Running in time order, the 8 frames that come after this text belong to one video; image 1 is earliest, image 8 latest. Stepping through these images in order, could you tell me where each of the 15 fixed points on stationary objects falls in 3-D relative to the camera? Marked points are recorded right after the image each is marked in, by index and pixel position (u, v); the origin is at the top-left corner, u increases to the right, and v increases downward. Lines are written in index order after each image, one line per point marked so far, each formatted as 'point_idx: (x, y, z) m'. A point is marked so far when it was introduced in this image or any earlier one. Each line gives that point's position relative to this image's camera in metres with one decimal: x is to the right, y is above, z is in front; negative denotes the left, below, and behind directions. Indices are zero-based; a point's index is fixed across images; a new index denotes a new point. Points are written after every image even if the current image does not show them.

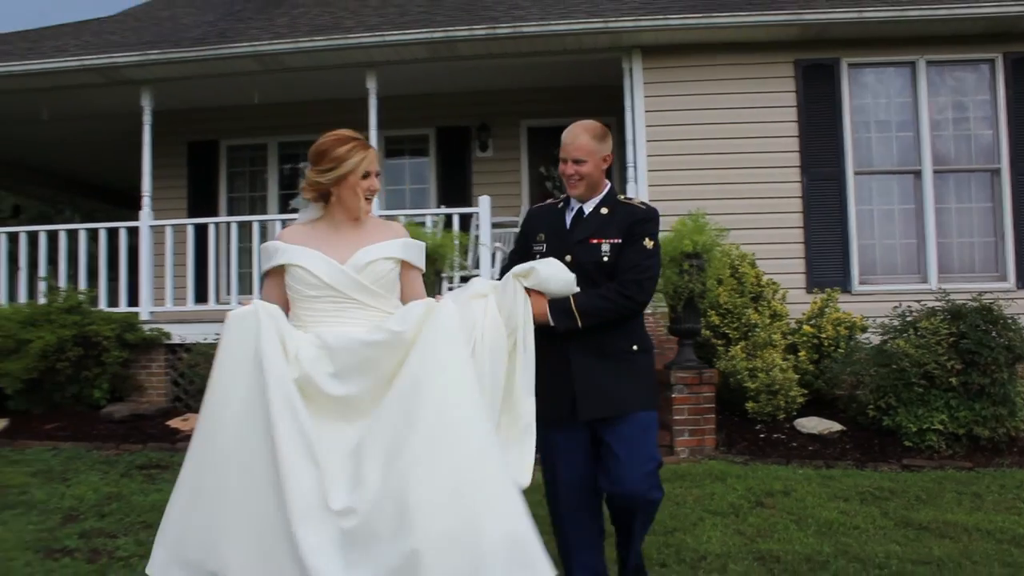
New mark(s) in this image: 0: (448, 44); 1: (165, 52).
0: (-0.5, +1.8, +7.5) m
1: (-2.6, +1.7, +7.7) m
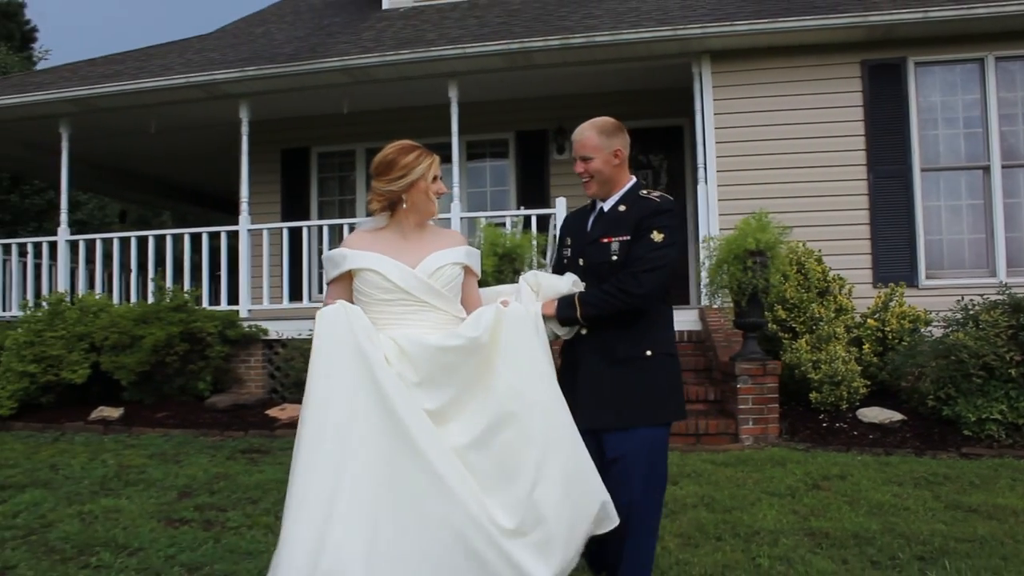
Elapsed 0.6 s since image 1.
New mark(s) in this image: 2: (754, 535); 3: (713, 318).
0: (+0.1, +1.8, +7.9) m
1: (-2.0, +1.7, +8.2) m
2: (+1.0, -1.0, +4.3) m
3: (+1.4, -0.2, +7.2) m
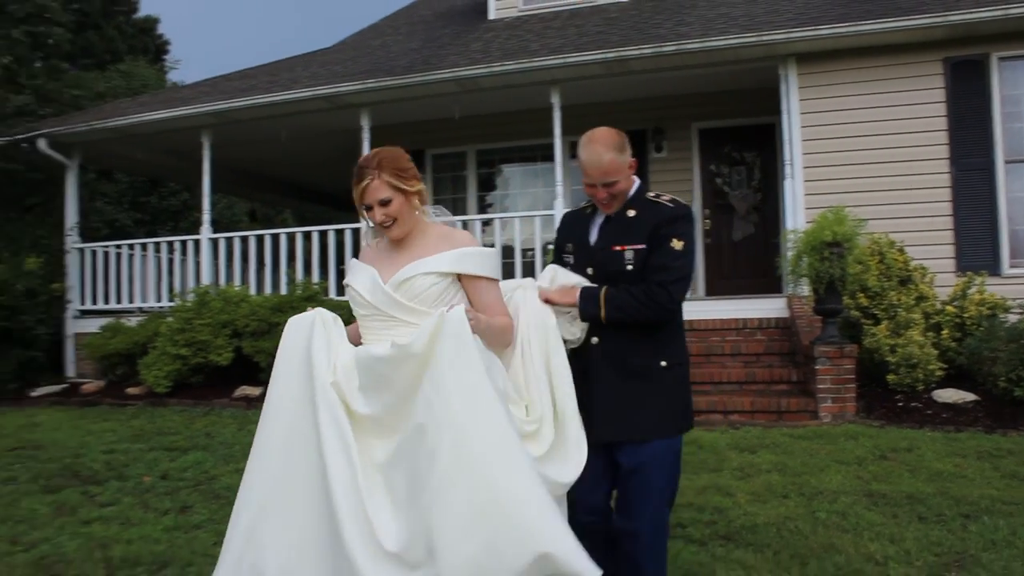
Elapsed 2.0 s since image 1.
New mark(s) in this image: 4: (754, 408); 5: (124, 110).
0: (+0.9, +1.9, +8.5) m
1: (-1.1, +1.8, +9.1) m
2: (+1.4, -1.0, +4.9) m
3: (+2.1, -0.1, +7.7) m
4: (+1.6, -0.8, +6.8) m
5: (-3.9, +1.8, +10.5) m
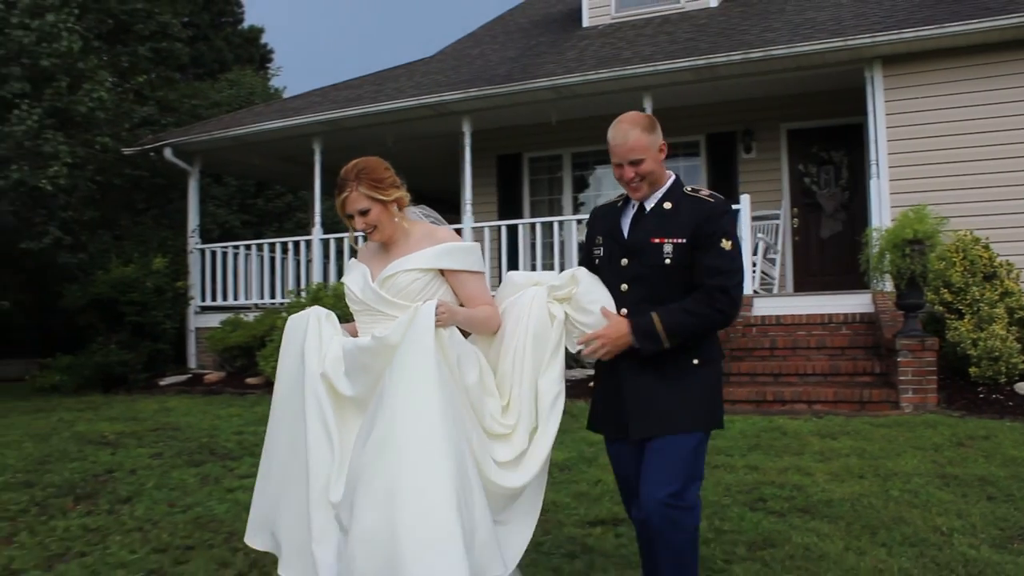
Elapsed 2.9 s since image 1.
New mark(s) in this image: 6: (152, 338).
0: (+1.7, +1.9, +8.9) m
1: (-0.3, +1.8, +9.6) m
2: (+1.9, -0.9, +5.2) m
3: (+2.8, -0.1, +8.0) m
4: (+2.2, -0.7, +7.1) m
5: (-2.9, +1.8, +11.3) m
6: (-3.8, -0.5, +11.0) m
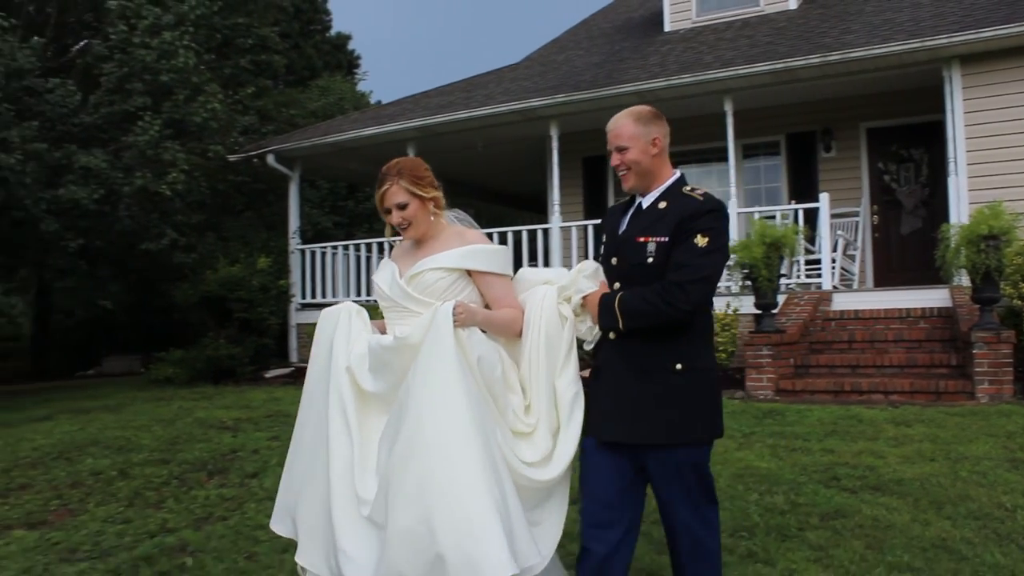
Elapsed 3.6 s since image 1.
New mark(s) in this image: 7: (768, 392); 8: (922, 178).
0: (+2.5, +1.9, +9.2) m
1: (+0.5, +1.9, +10.1) m
2: (+2.4, -0.9, +5.5) m
3: (+3.5, -0.1, +8.2) m
4: (+2.8, -0.7, +7.3) m
5: (-2.0, +1.8, +11.9) m
6: (-2.9, -0.5, +11.7) m
7: (+1.9, -0.8, +7.8) m
8: (+4.1, +1.1, +10.5) m
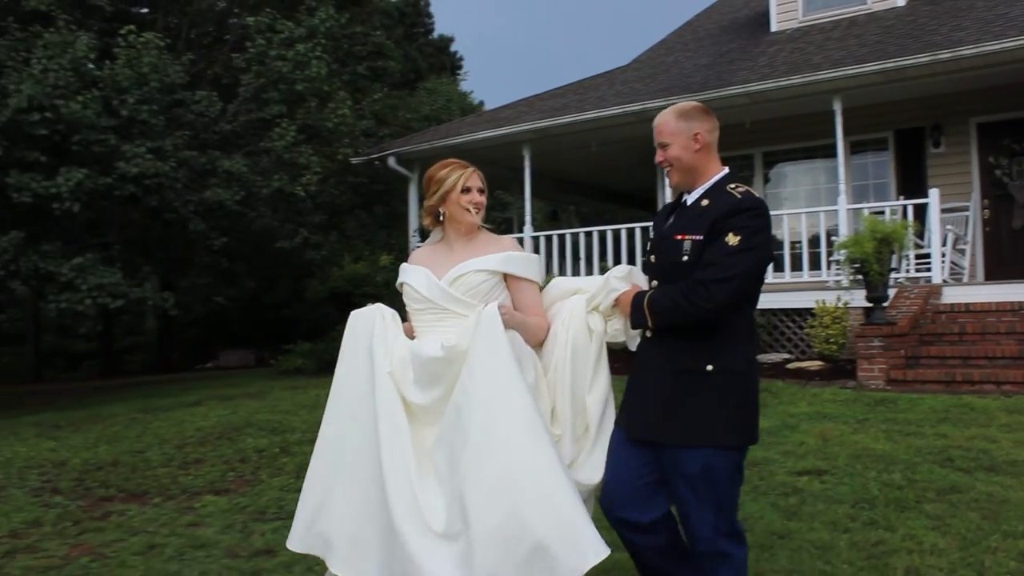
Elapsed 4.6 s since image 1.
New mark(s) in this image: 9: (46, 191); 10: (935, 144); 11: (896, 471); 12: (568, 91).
0: (+3.5, +2.0, +9.4) m
1: (+1.7, +1.9, +10.4) m
2: (+3.1, -0.9, +5.7) m
3: (+4.5, 0.0, +8.3) m
4: (+3.7, -0.7, +7.5) m
5: (-0.7, +1.9, +12.5) m
6: (-1.6, -0.5, +12.4) m
7: (+2.9, -0.7, +8.1) m
8: (+5.3, +1.2, +10.6) m
9: (-3.9, +0.8, +8.7) m
10: (+4.5, +1.5, +11.0) m
11: (+1.9, -0.9, +5.1) m
12: (+0.6, +2.4, +12.6) m
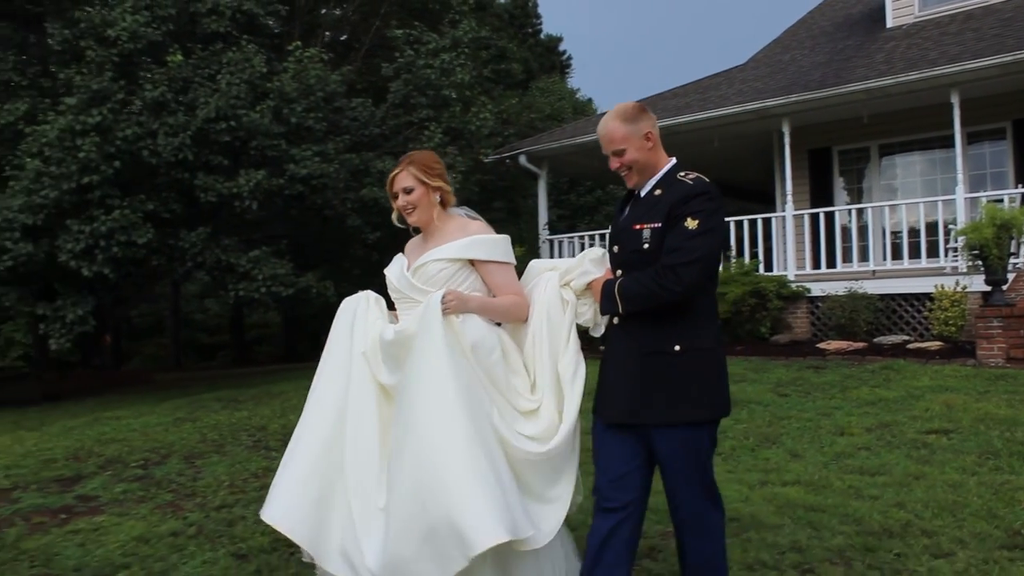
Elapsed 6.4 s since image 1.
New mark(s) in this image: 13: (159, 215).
0: (+4.8, +2.1, +9.8) m
1: (+3.0, +2.1, +11.0) m
2: (+4.1, -0.7, +6.2) m
3: (+5.6, +0.2, +8.6) m
4: (+4.8, -0.5, +7.9) m
5: (+0.9, +2.0, +13.3) m
6: (0.0, -0.3, +13.3) m
7: (+4.0, -0.6, +8.6) m
8: (+6.7, +1.3, +10.8) m
9: (-2.7, +0.9, +9.8) m
10: (+5.9, +1.7, +11.3) m
11: (+2.8, -0.8, +5.7) m
12: (+2.2, +2.5, +13.2) m
13: (-3.4, +0.7, +10.1) m
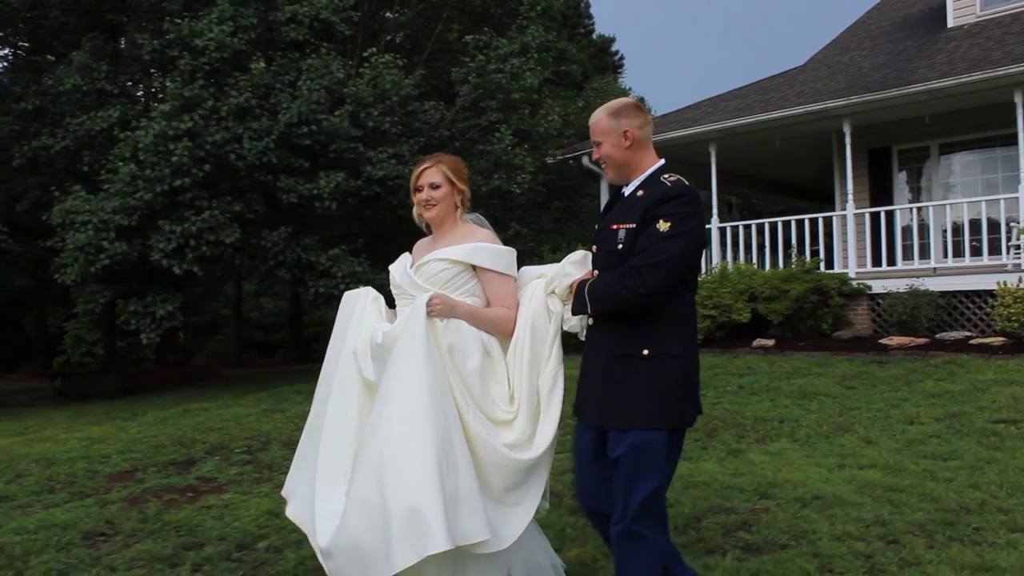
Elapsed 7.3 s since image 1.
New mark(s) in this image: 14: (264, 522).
0: (+5.4, +2.2, +10.0) m
1: (+3.7, +2.1, +11.2) m
2: (+4.6, -0.7, +6.4) m
3: (+6.2, +0.2, +8.7) m
4: (+5.4, -0.5, +8.1) m
5: (+1.7, +2.1, +13.6) m
6: (+0.8, -0.3, +13.6) m
7: (+4.6, -0.6, +8.8) m
8: (+7.4, +1.4, +10.9) m
9: (-2.0, +0.9, +10.2) m
10: (+6.6, +1.7, +11.4) m
11: (+3.3, -0.8, +5.9) m
12: (+3.0, +2.6, +13.5) m
13: (-2.7, +0.7, +10.5) m
14: (-1.1, -1.0, +4.5) m
